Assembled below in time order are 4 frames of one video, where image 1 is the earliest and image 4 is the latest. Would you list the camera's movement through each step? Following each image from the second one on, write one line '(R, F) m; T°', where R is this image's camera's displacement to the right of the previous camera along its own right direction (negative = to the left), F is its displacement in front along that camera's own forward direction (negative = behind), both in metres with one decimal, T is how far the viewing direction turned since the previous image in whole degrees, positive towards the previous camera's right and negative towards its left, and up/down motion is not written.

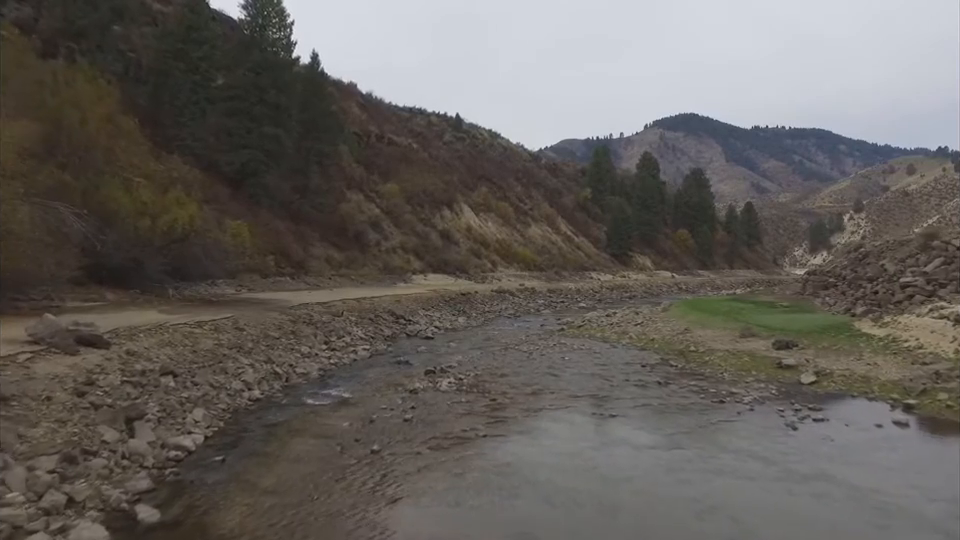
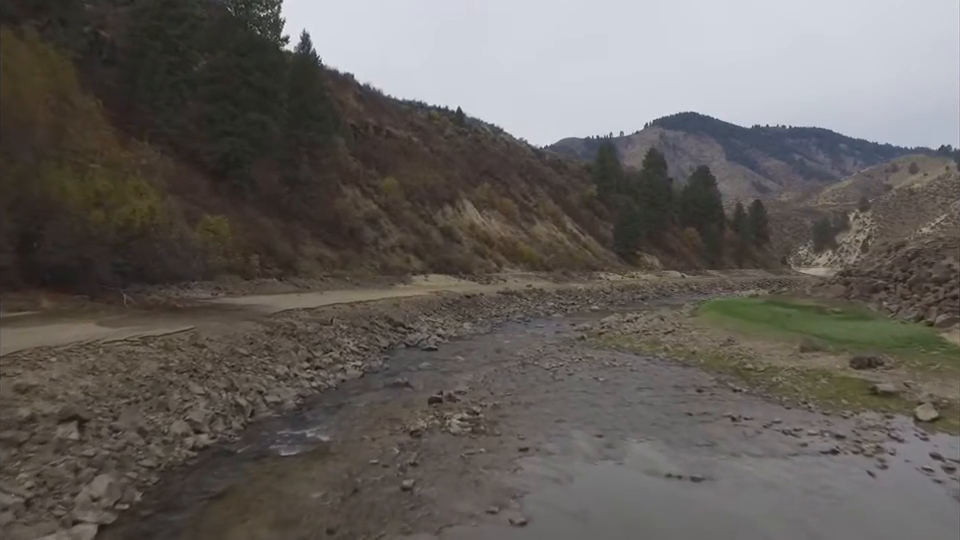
(-0.3, +3.2) m; 0°
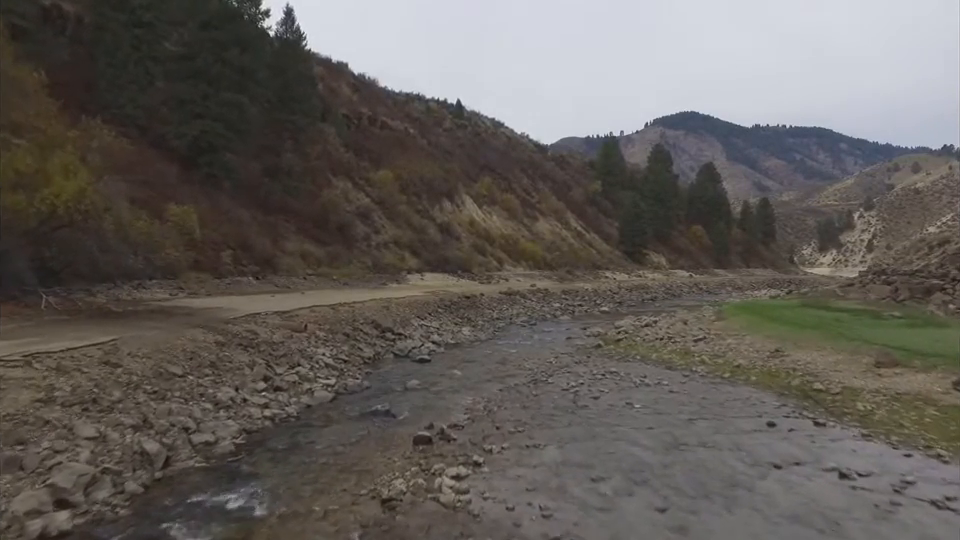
(0.0, +3.2) m; 0°
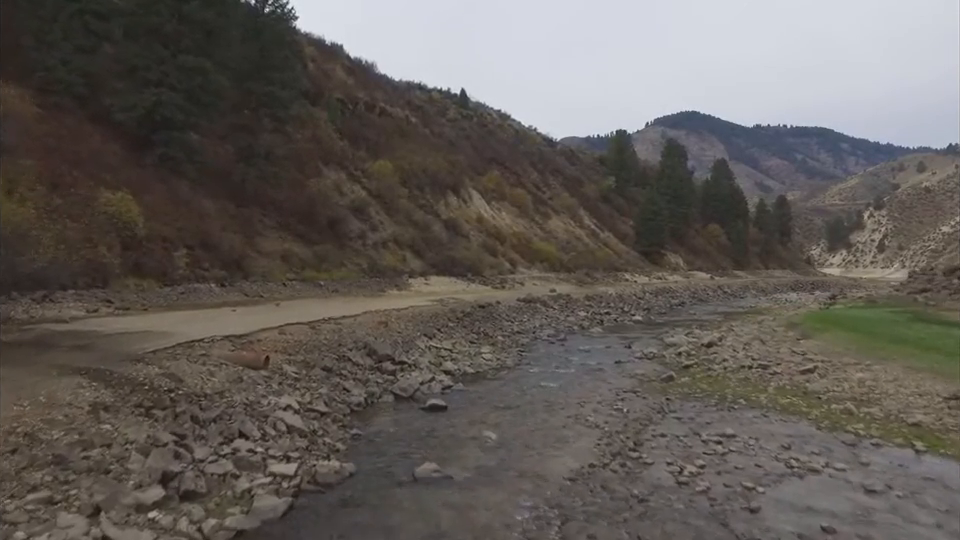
(-0.6, +5.5) m; 0°
